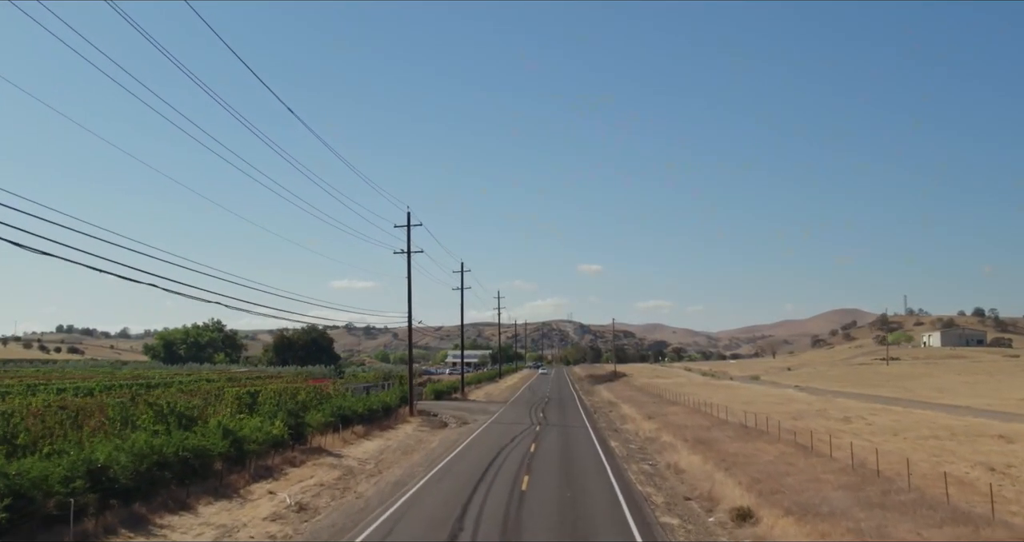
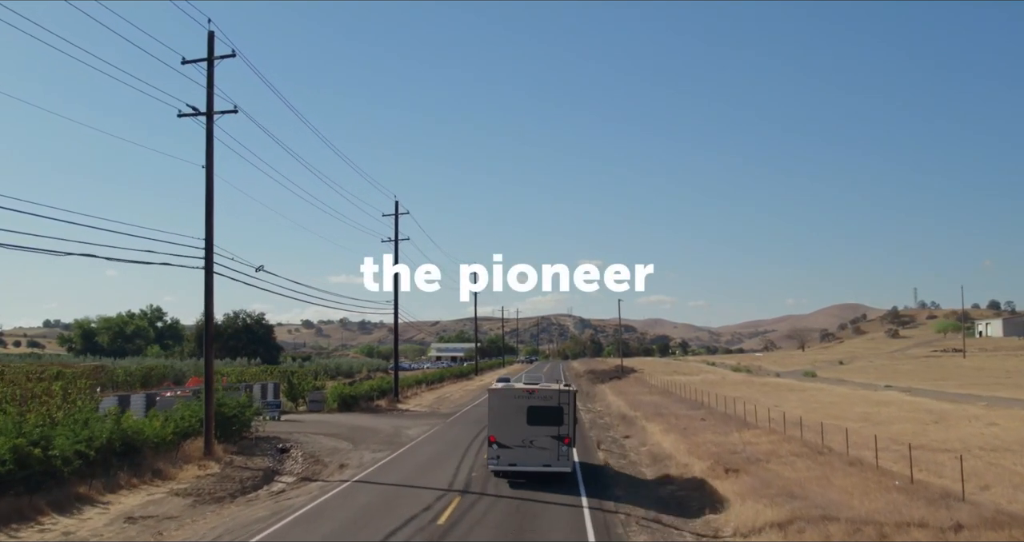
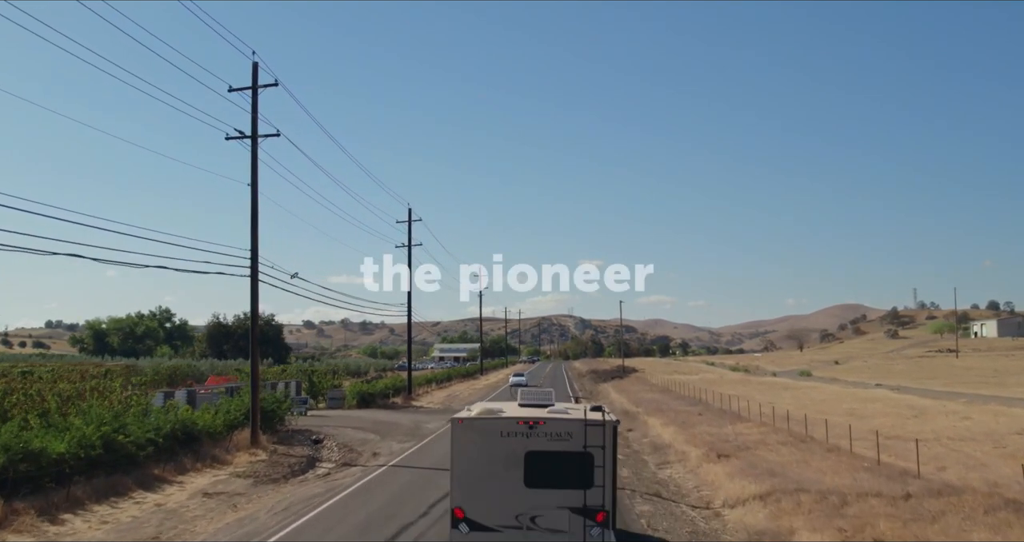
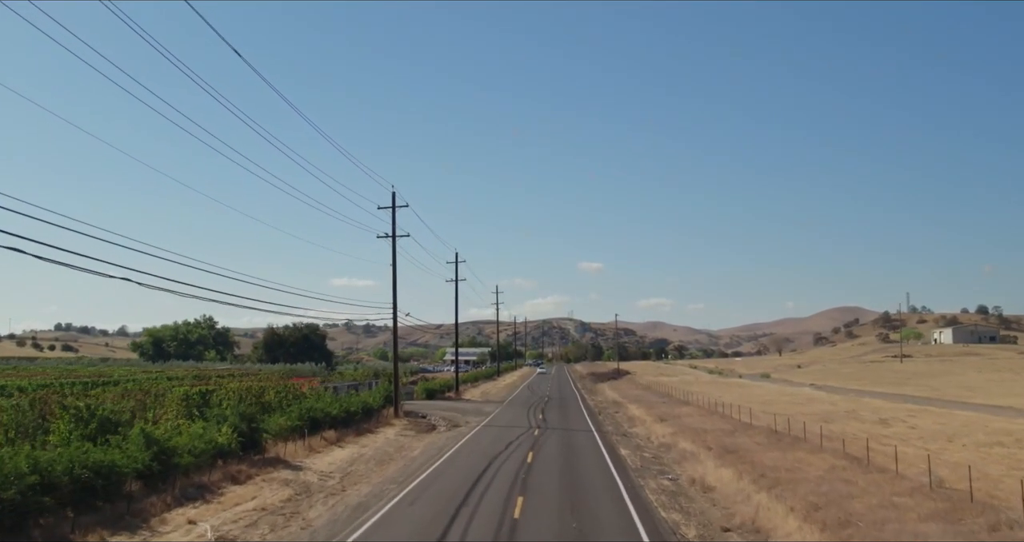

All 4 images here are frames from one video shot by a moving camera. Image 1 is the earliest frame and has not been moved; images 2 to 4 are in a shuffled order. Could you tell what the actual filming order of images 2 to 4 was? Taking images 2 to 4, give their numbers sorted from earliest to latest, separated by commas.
4, 3, 2
